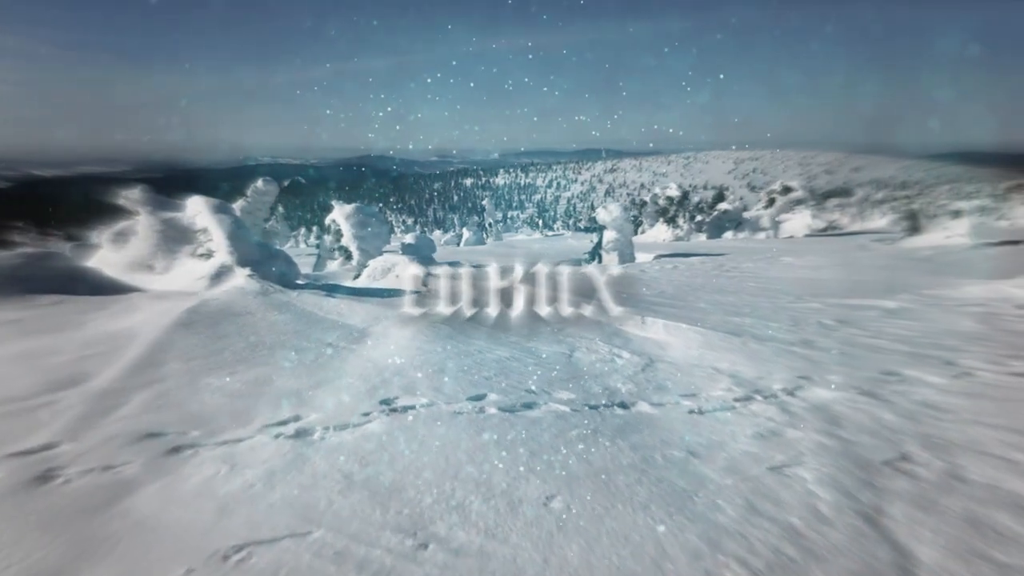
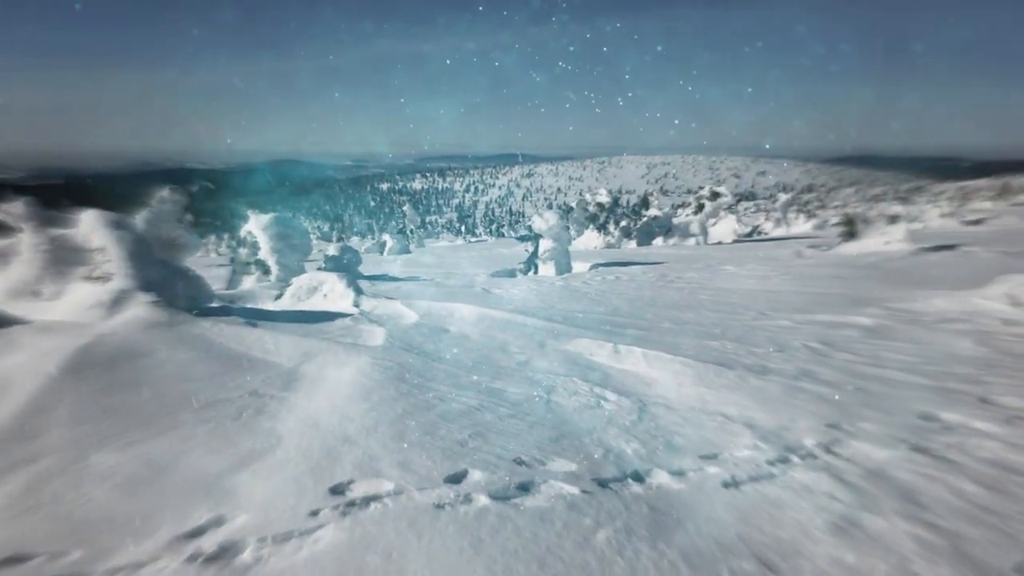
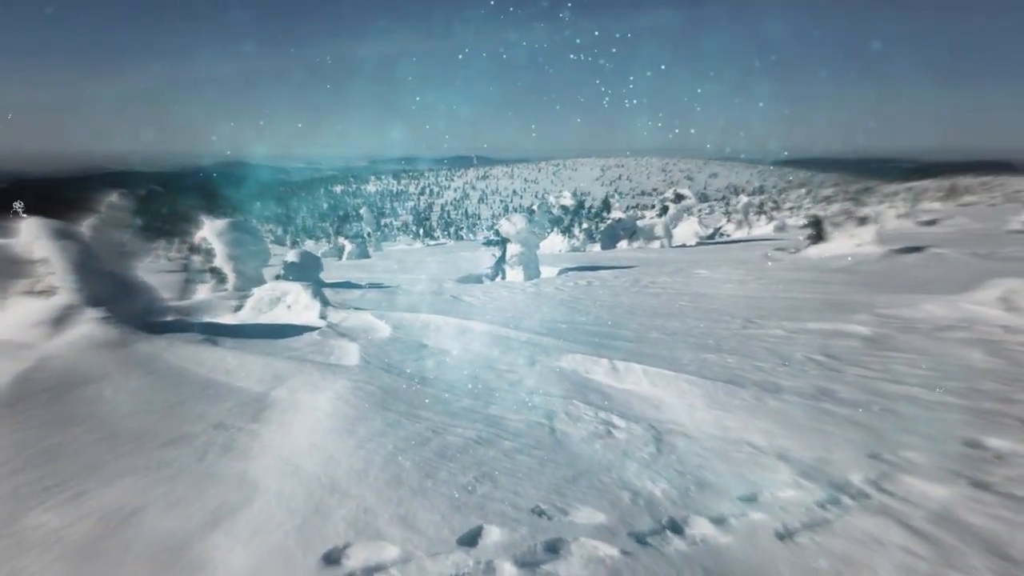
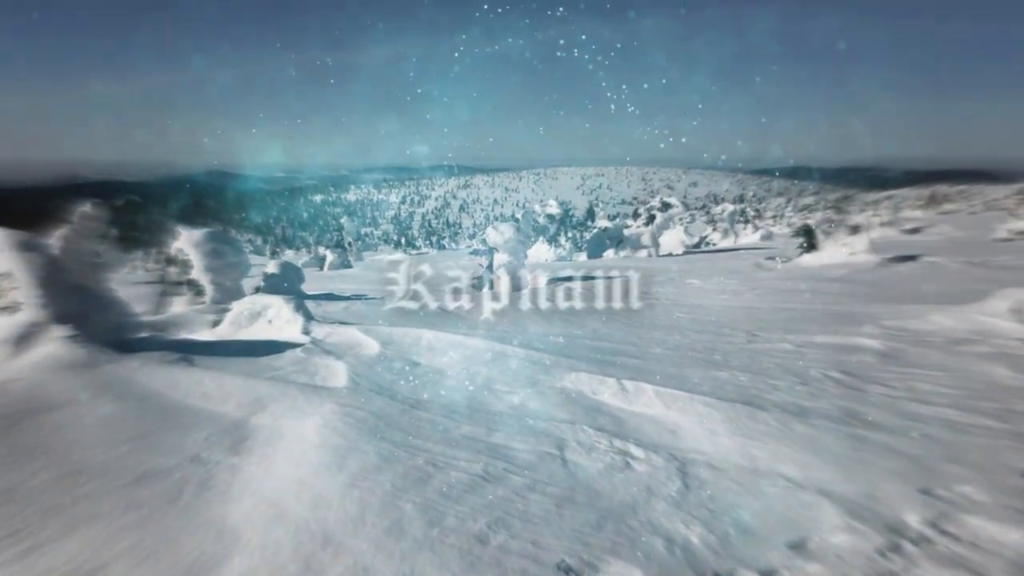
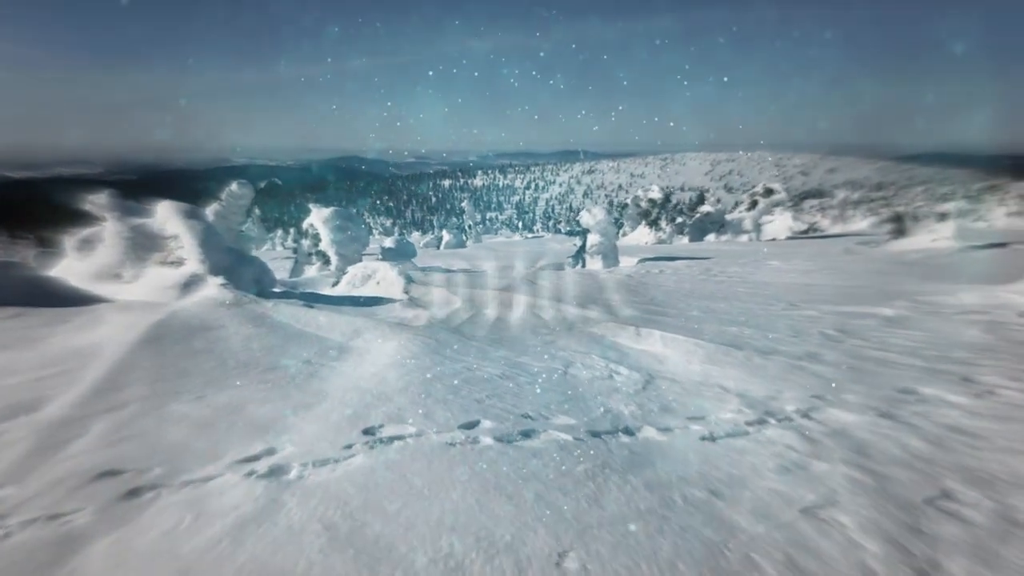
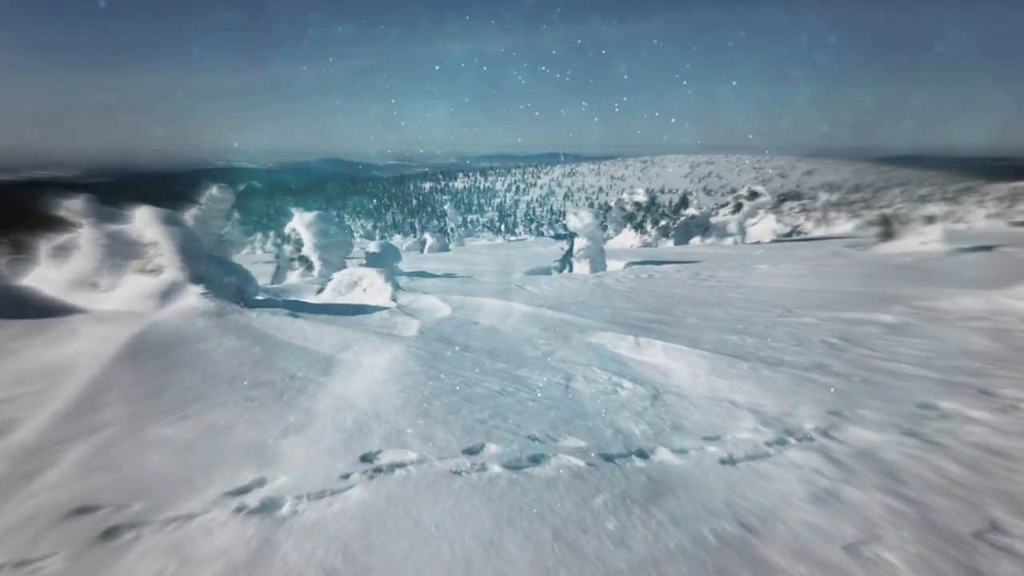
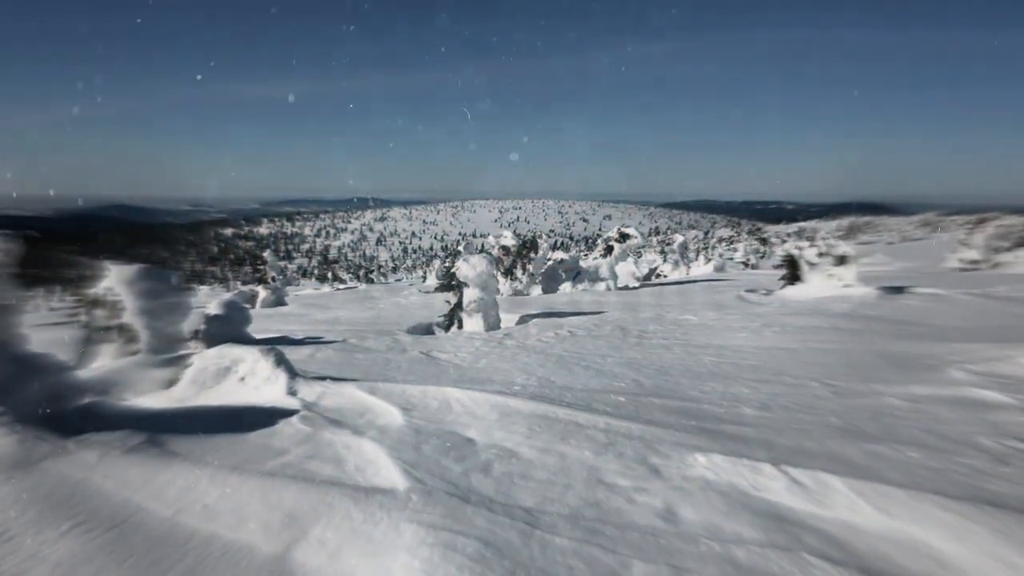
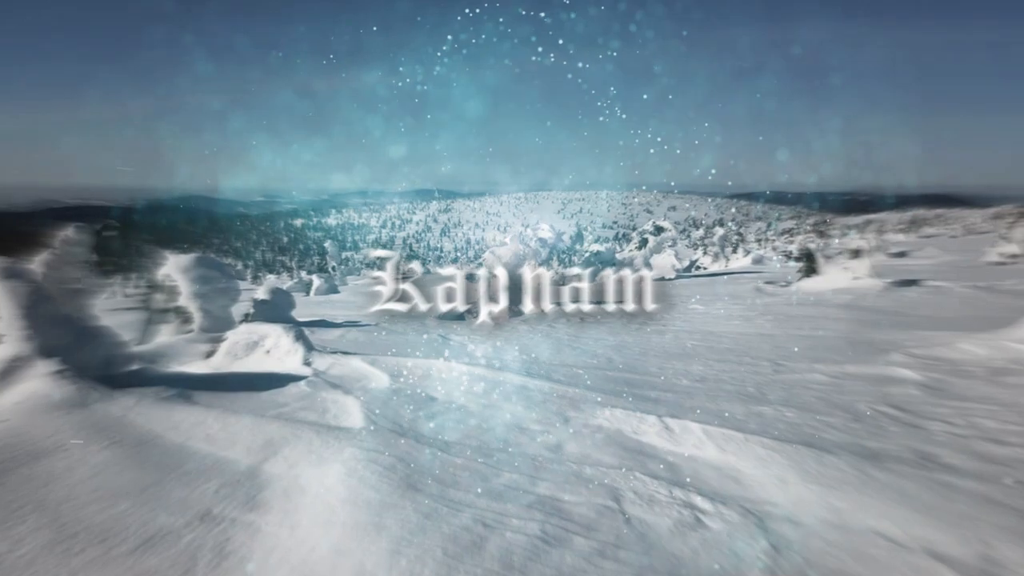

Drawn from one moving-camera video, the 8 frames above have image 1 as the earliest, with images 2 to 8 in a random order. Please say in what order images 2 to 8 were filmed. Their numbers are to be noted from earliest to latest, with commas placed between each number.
5, 6, 2, 3, 4, 8, 7
